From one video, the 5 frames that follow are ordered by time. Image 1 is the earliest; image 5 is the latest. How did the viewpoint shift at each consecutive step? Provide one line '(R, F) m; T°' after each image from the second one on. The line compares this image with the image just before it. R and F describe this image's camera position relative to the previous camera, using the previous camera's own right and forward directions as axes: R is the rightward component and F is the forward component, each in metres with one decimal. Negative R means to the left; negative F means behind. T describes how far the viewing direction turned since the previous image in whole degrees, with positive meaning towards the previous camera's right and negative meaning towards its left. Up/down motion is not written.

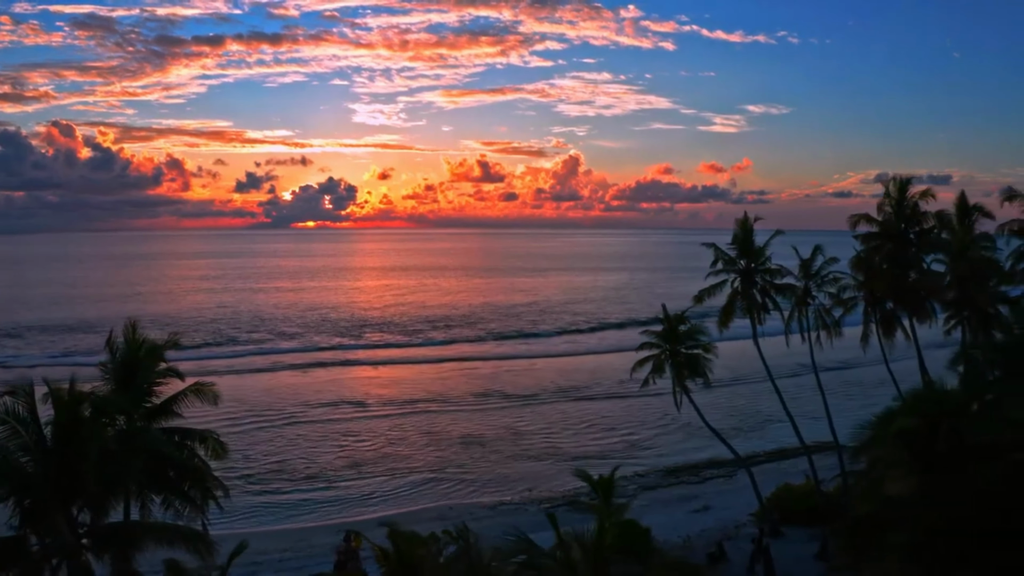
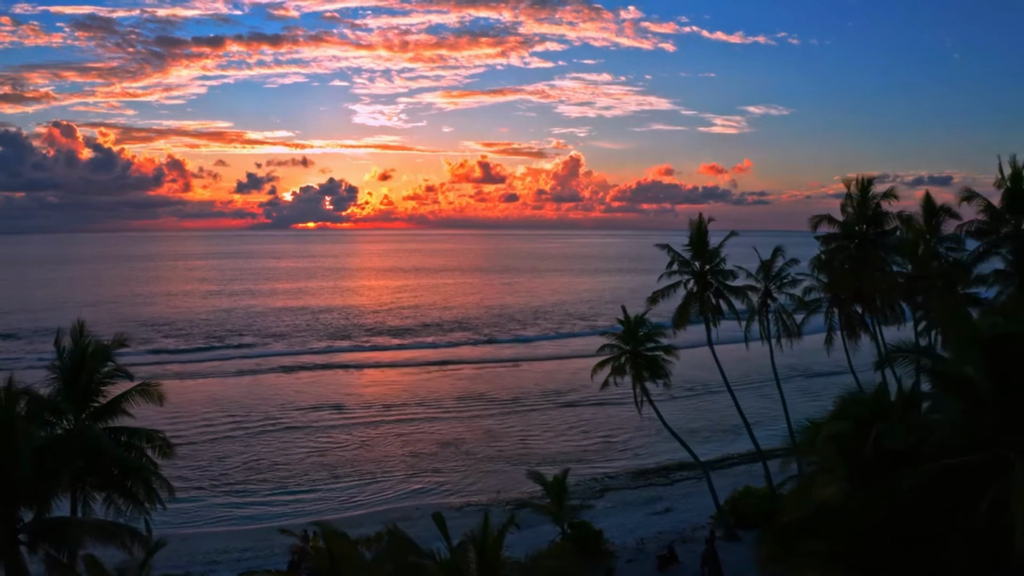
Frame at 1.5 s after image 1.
(+1.1, +0.2) m; 0°
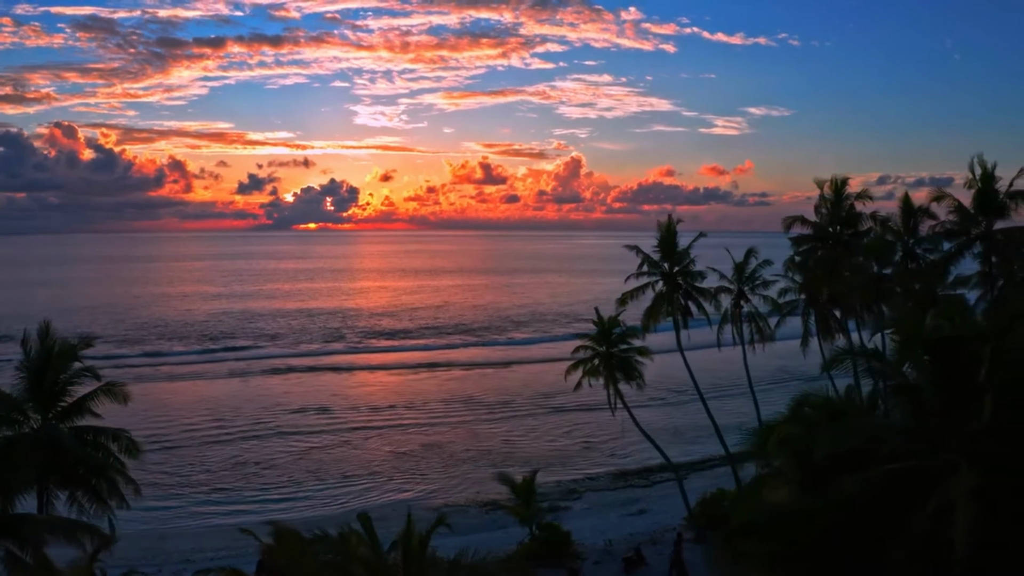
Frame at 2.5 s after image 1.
(+0.8, 0.0) m; 0°
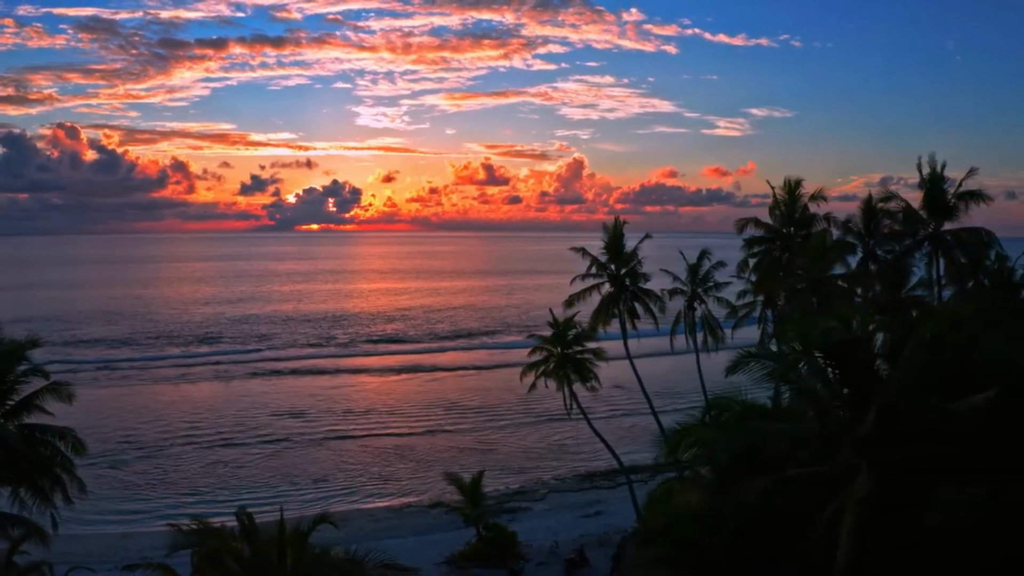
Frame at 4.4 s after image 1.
(+1.3, 0.0) m; 0°
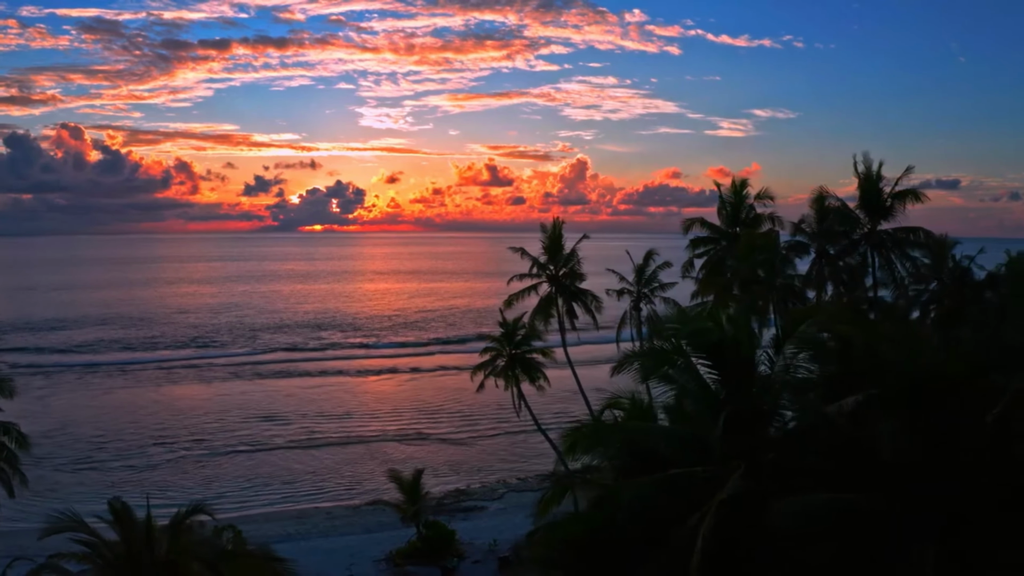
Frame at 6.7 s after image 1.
(+1.5, -0.1) m; 0°
